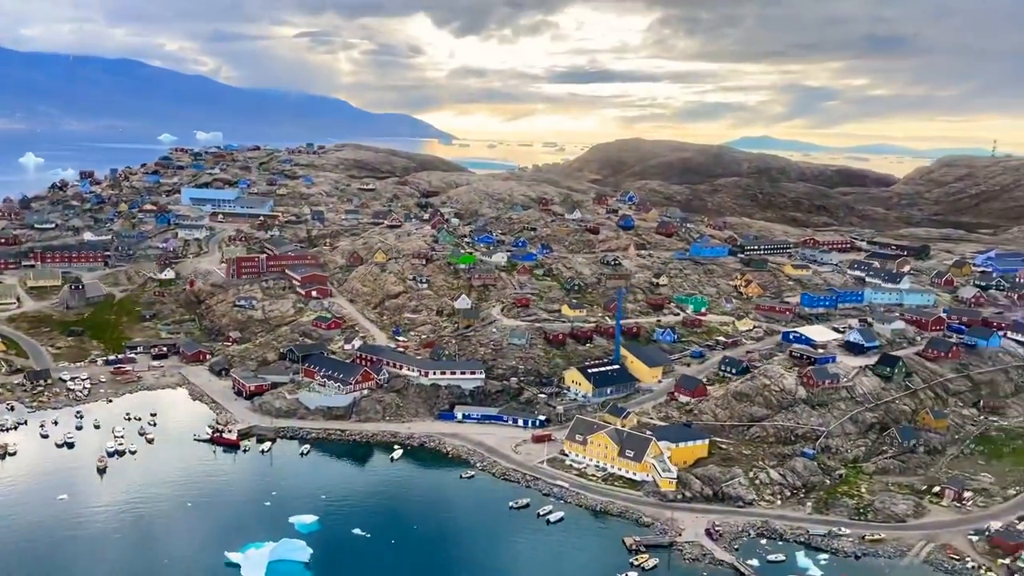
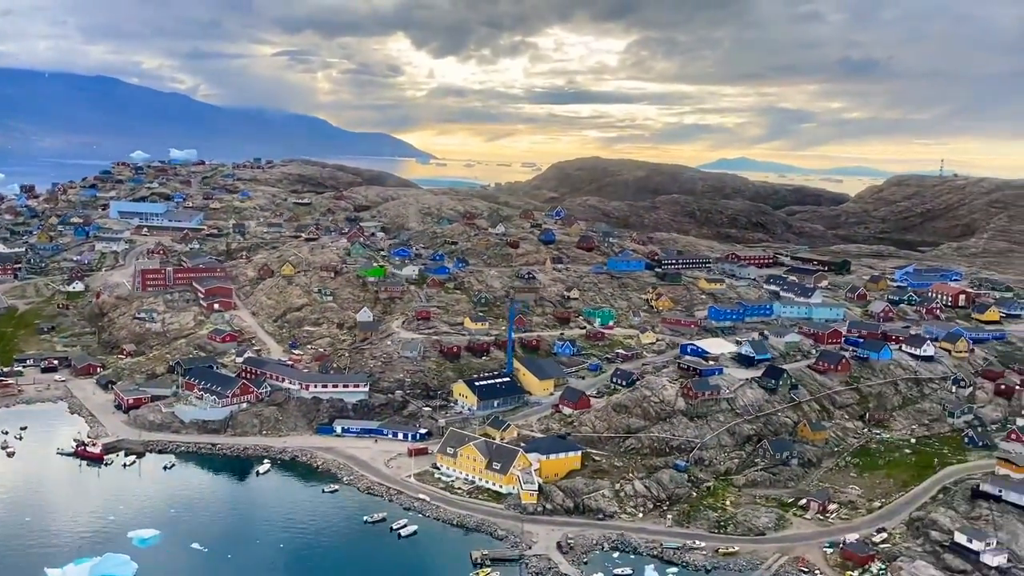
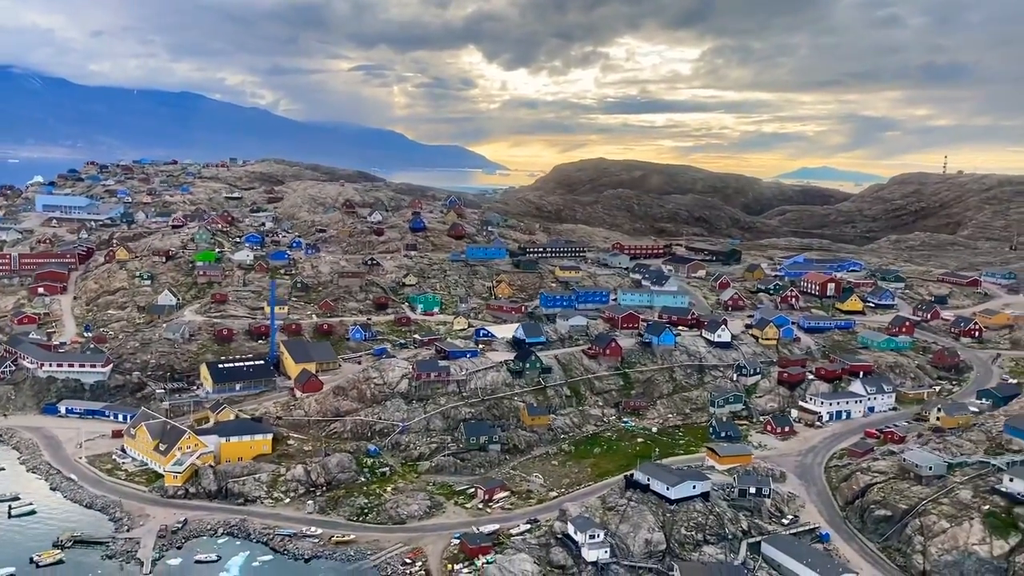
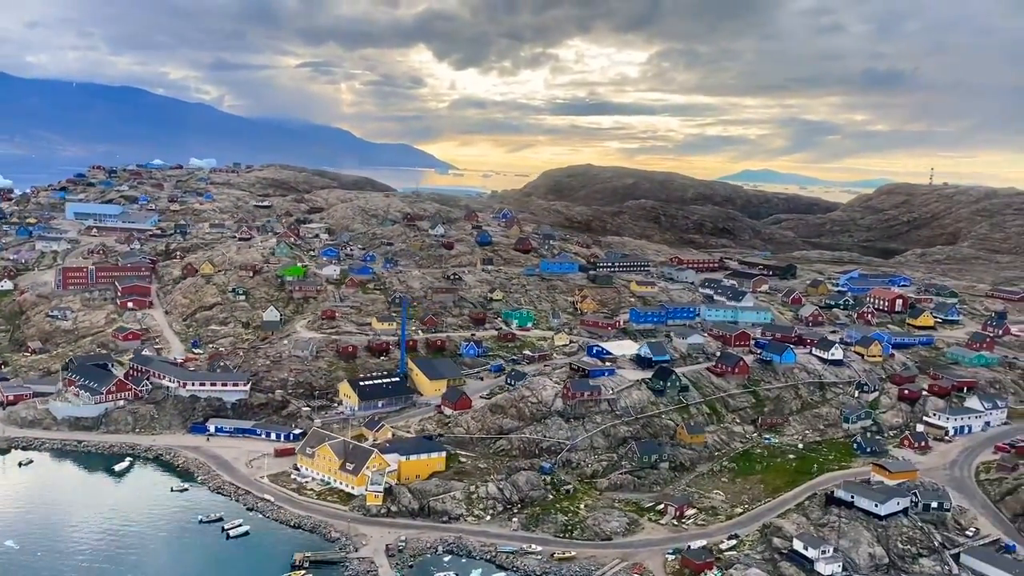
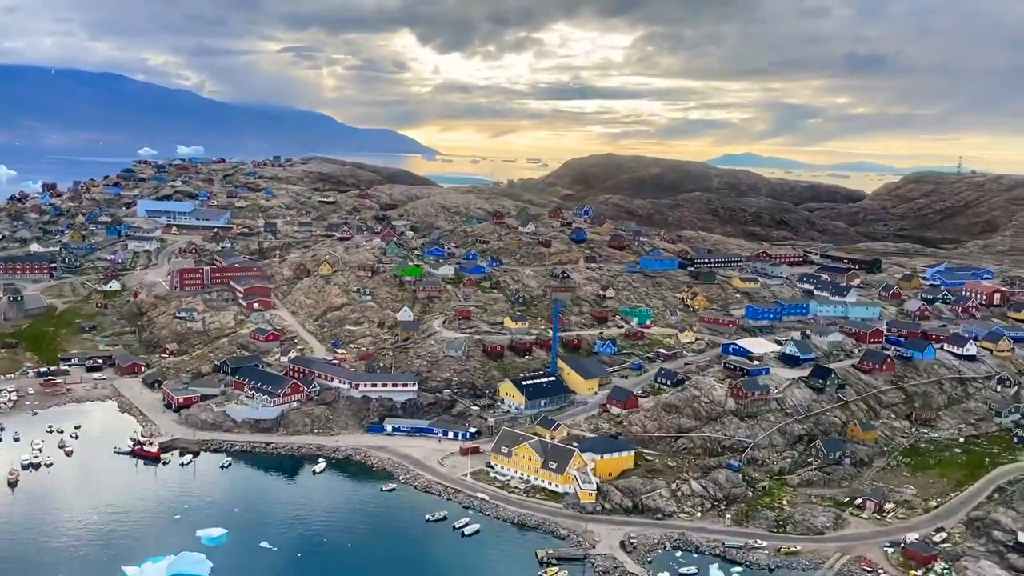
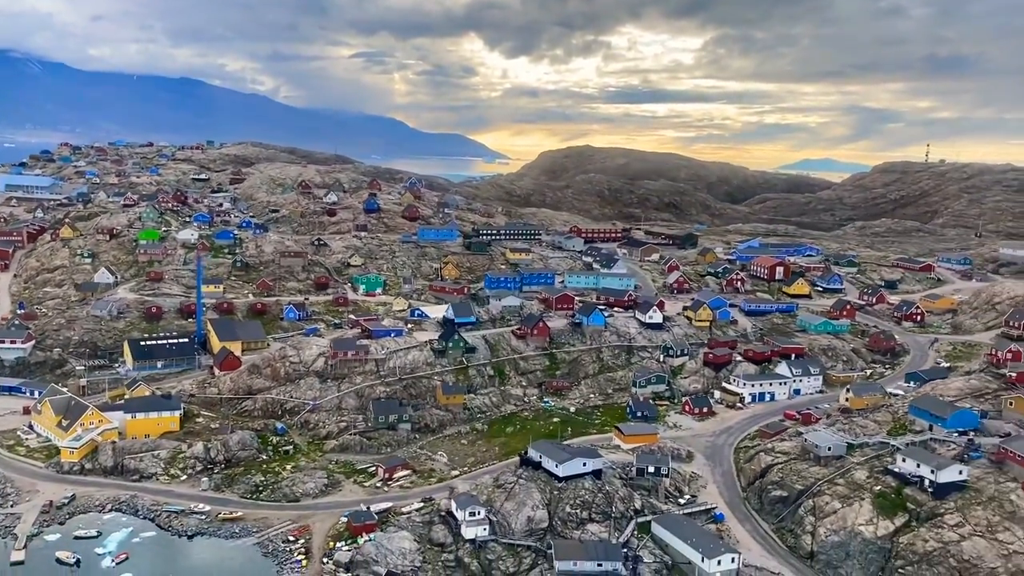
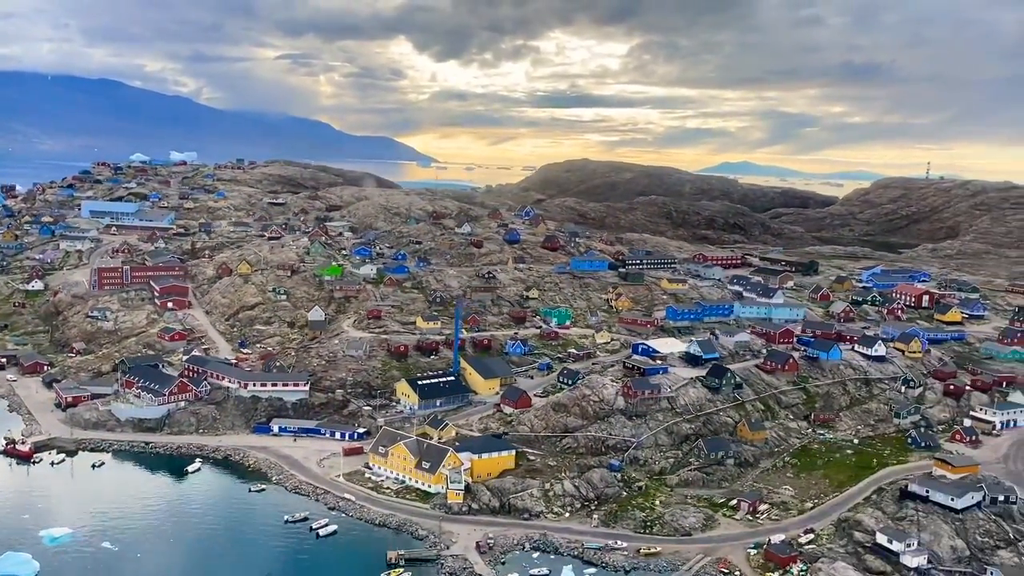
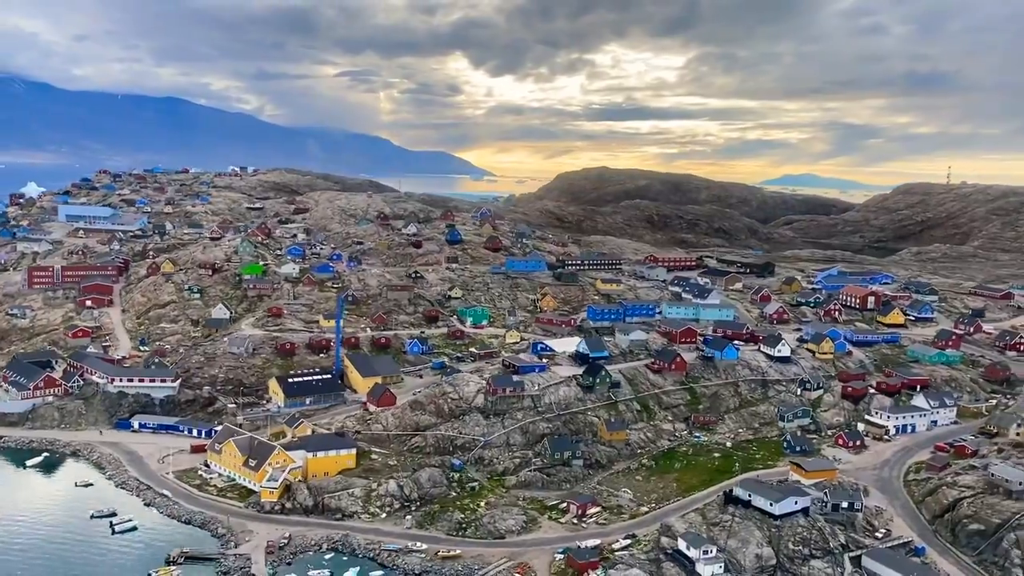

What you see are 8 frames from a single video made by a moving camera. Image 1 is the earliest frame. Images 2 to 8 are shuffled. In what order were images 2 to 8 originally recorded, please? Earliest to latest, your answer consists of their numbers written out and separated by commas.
5, 2, 7, 4, 8, 3, 6
